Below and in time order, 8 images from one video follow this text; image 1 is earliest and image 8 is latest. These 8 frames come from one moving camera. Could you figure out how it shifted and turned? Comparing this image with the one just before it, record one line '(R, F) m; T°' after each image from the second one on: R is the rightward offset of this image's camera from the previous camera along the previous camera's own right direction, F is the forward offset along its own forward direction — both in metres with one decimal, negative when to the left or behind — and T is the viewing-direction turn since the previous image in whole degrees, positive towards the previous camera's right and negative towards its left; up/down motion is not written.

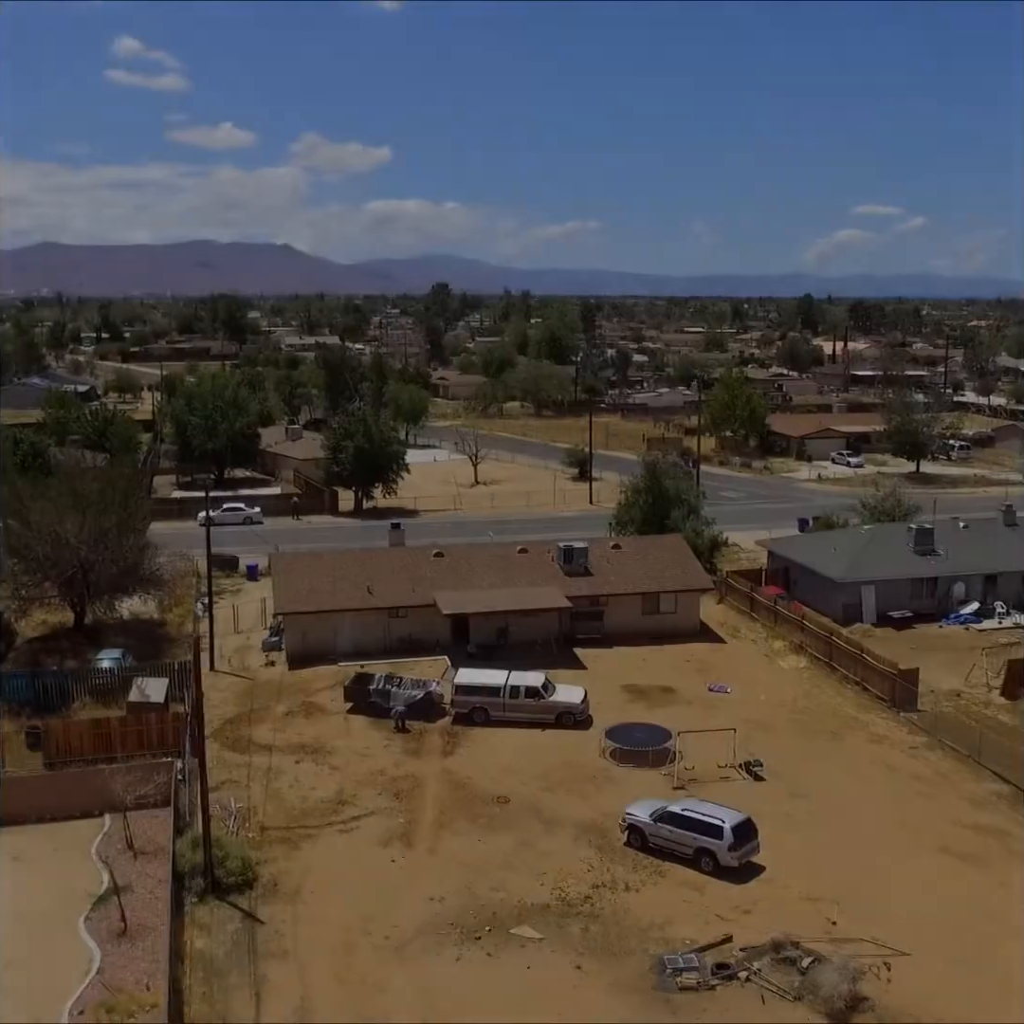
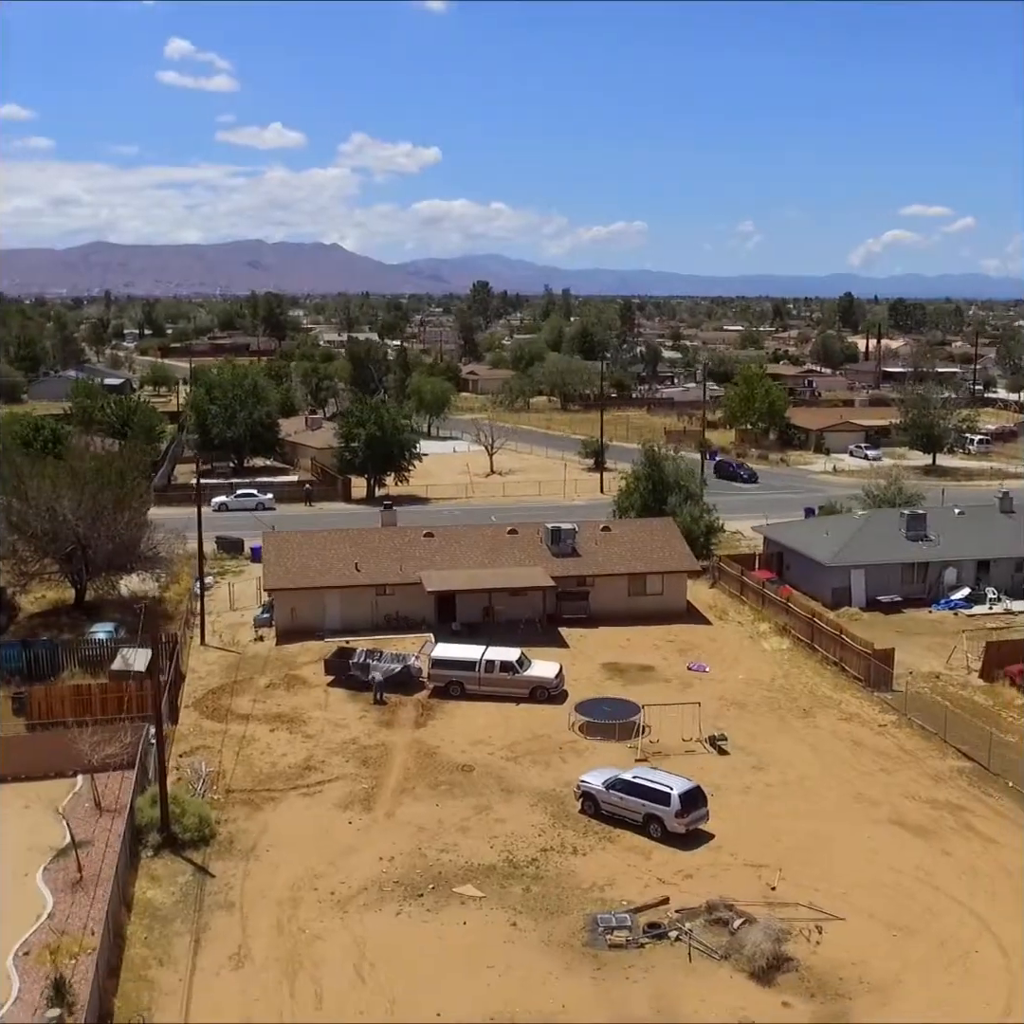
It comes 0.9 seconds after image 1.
(+1.8, -0.3) m; -2°
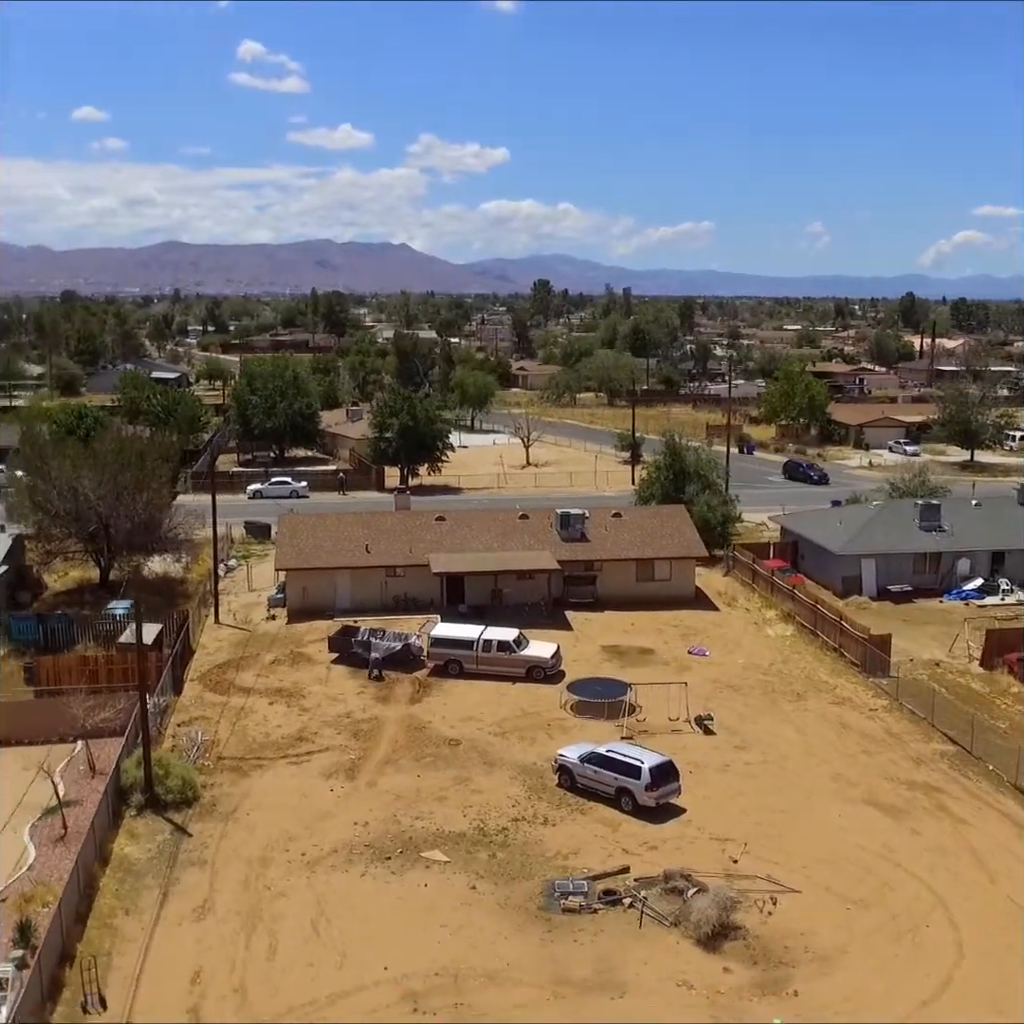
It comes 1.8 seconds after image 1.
(+1.7, -0.3) m; -3°
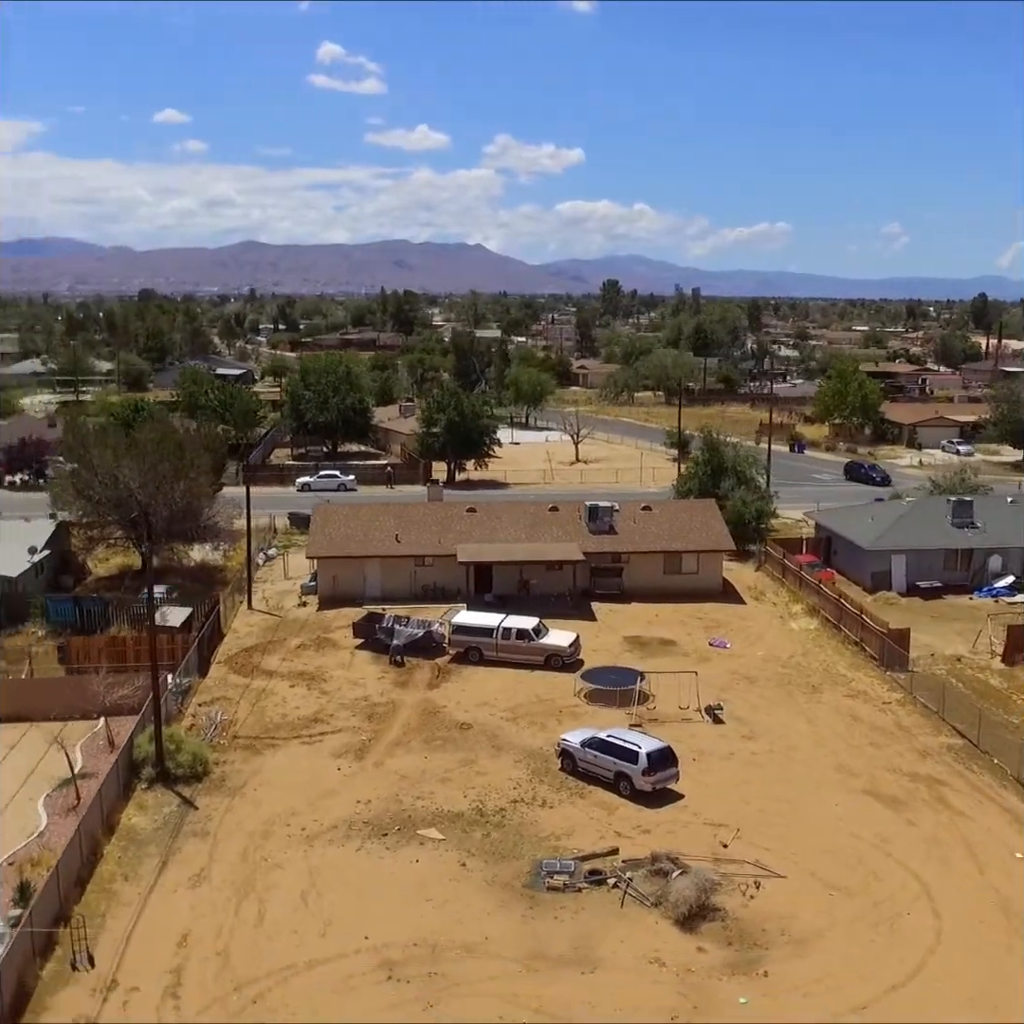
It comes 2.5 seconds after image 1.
(+1.4, -0.3) m; -3°
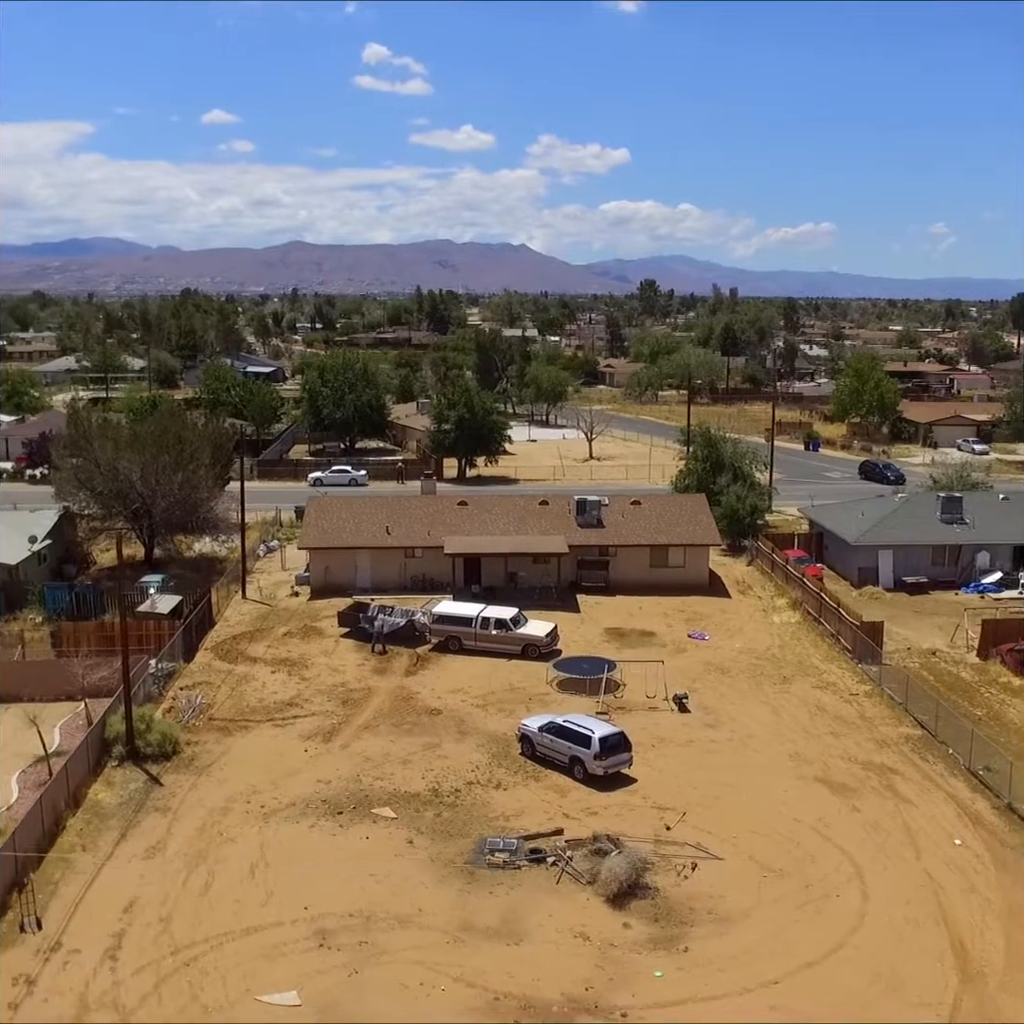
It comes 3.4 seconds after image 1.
(+1.7, -0.5) m; -2°
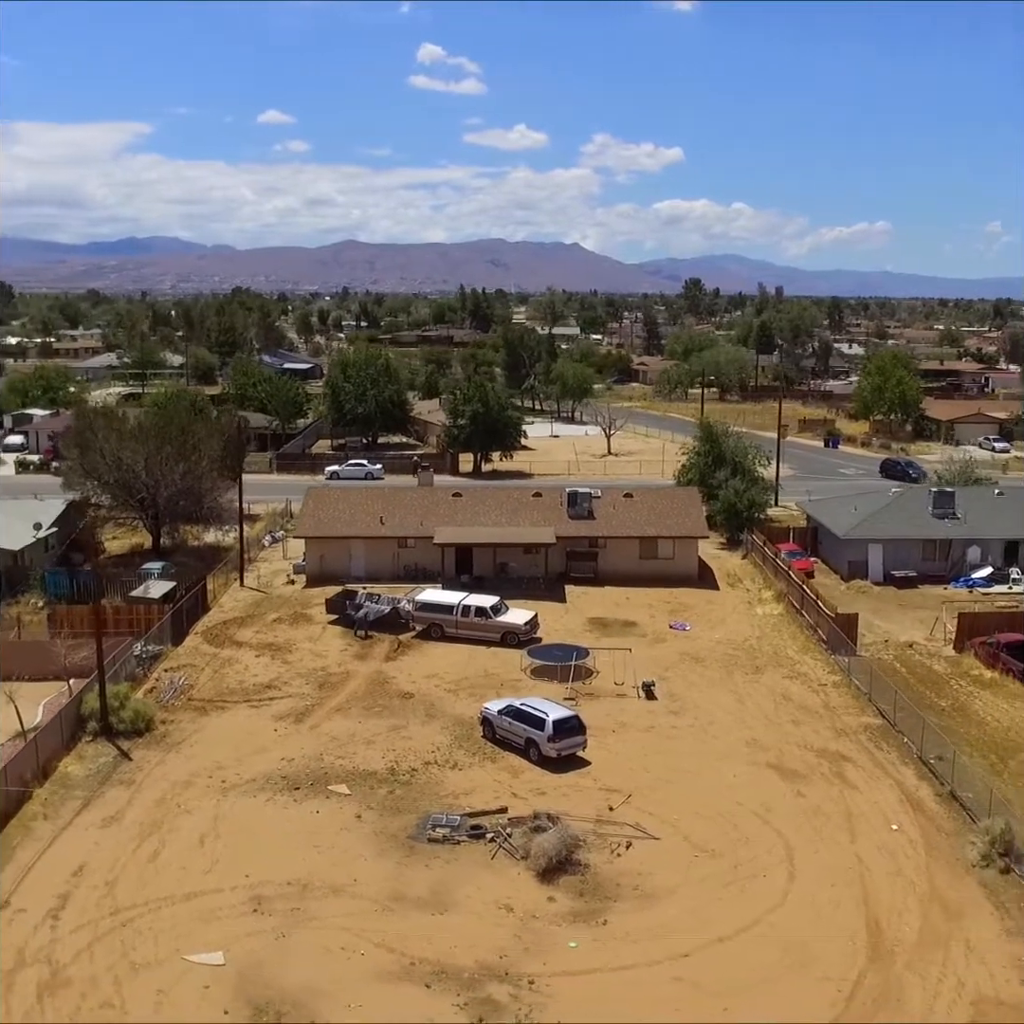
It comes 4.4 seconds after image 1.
(+1.9, -0.5) m; -2°
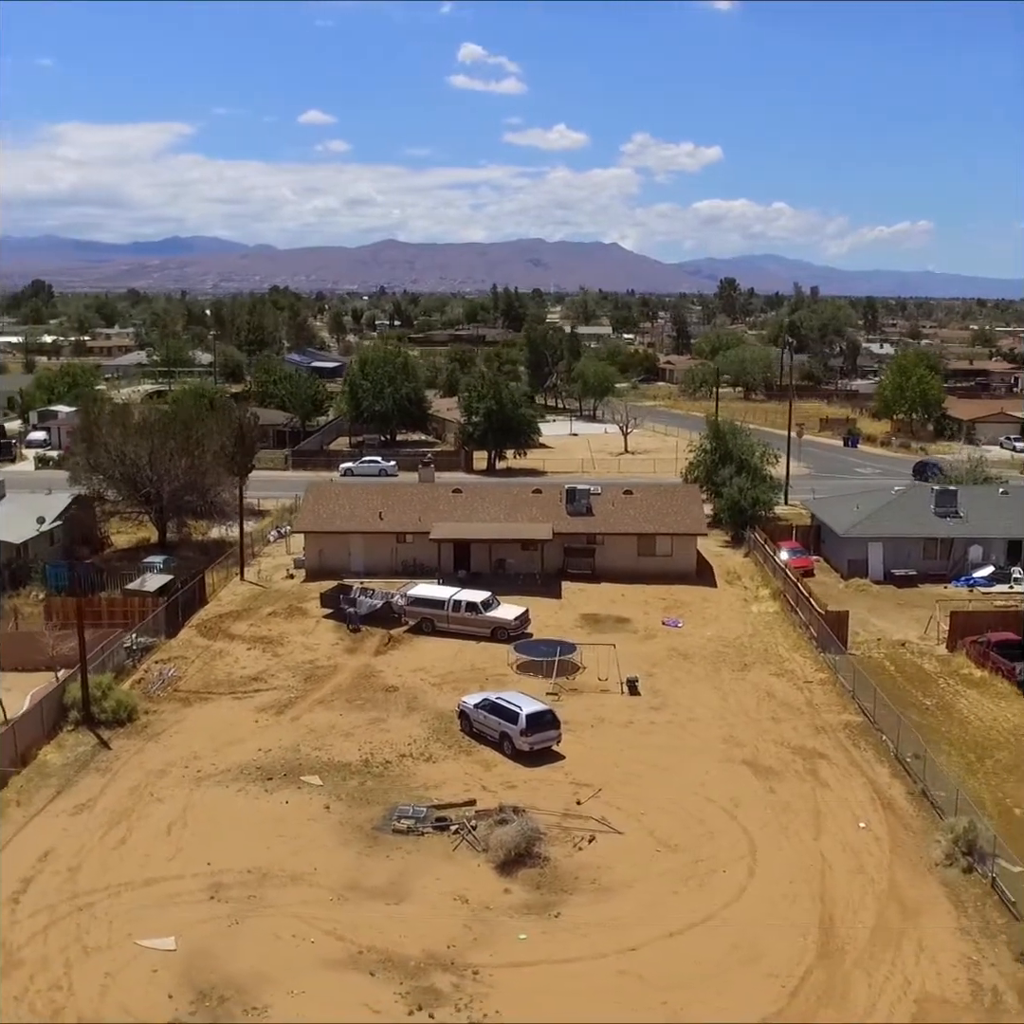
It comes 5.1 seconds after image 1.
(+1.3, 0.0) m; -2°
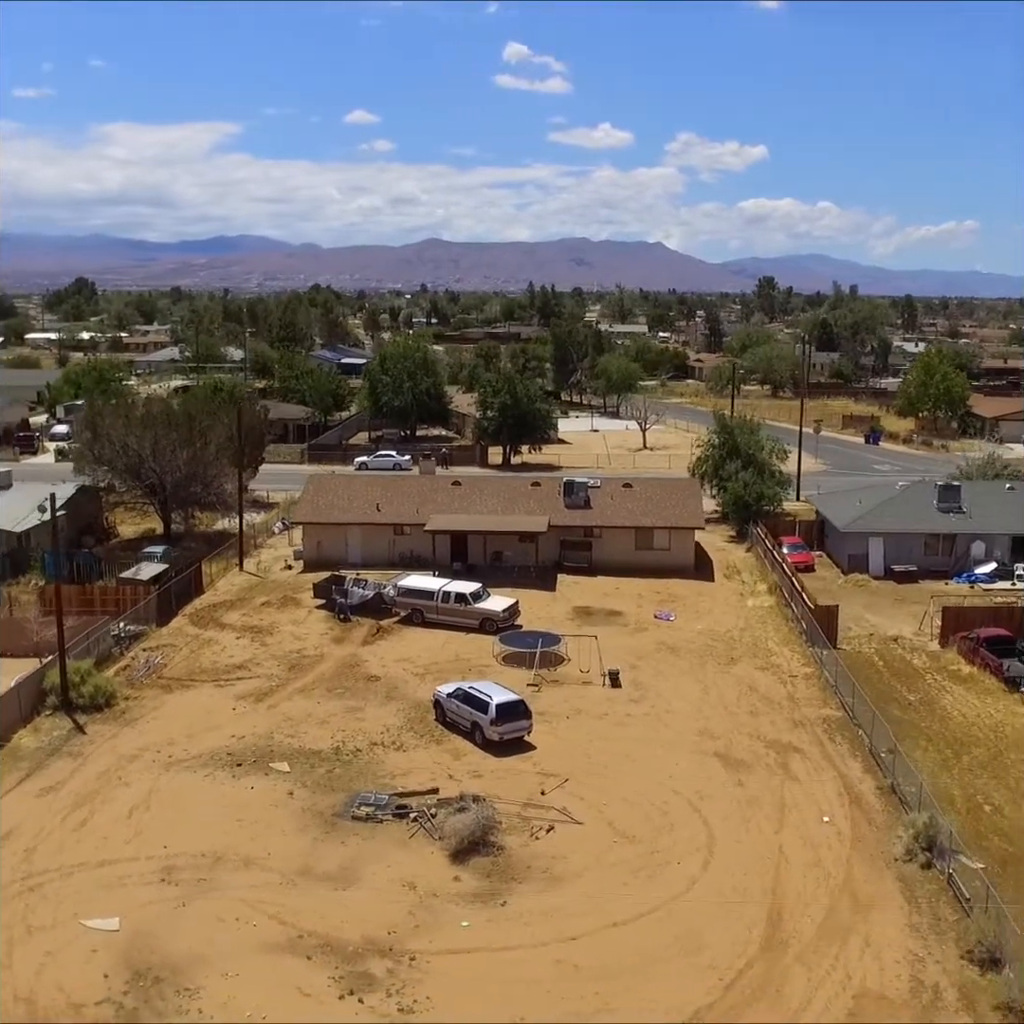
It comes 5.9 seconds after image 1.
(+1.4, +0.2) m; -2°
